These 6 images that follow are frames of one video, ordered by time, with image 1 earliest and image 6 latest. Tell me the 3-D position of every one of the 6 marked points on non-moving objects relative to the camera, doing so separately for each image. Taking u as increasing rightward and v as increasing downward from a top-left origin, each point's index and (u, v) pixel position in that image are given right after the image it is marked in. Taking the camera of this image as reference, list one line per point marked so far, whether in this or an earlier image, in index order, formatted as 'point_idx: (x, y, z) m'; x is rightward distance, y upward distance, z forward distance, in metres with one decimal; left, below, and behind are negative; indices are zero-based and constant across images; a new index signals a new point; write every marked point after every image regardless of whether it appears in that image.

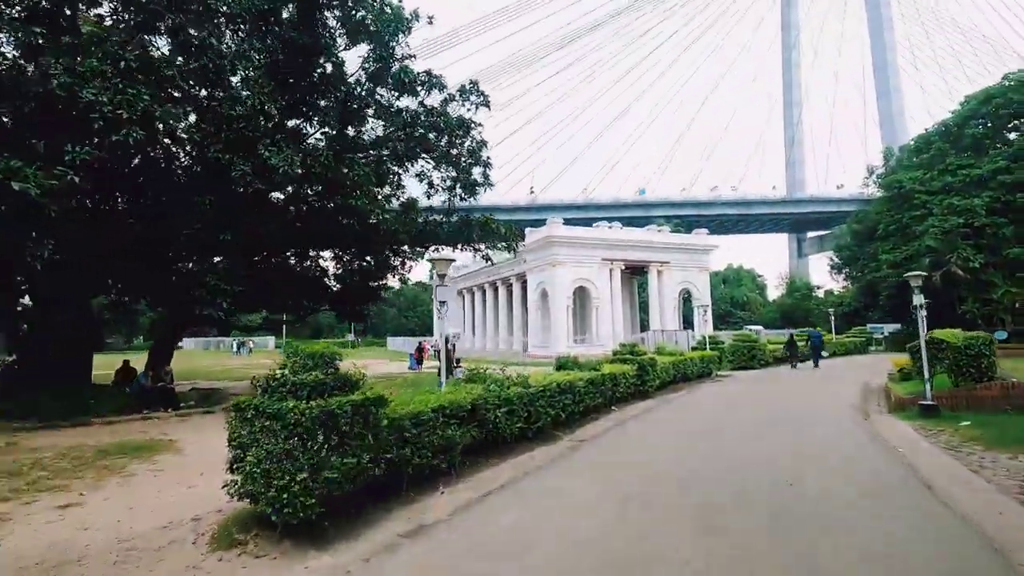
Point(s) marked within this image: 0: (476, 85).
0: (-0.7, +3.9, +11.8) m
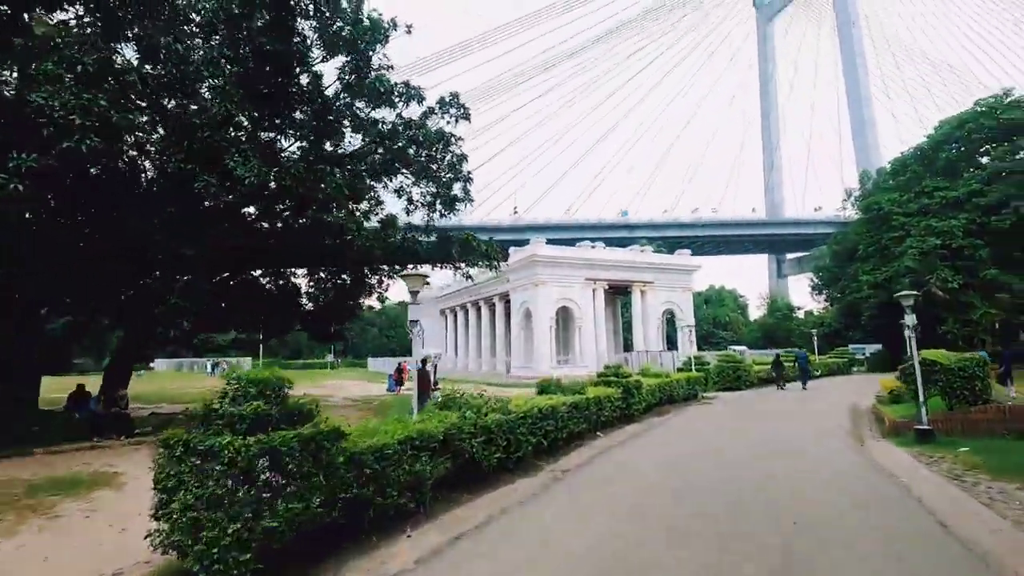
0: (-1.0, +3.6, +11.4) m
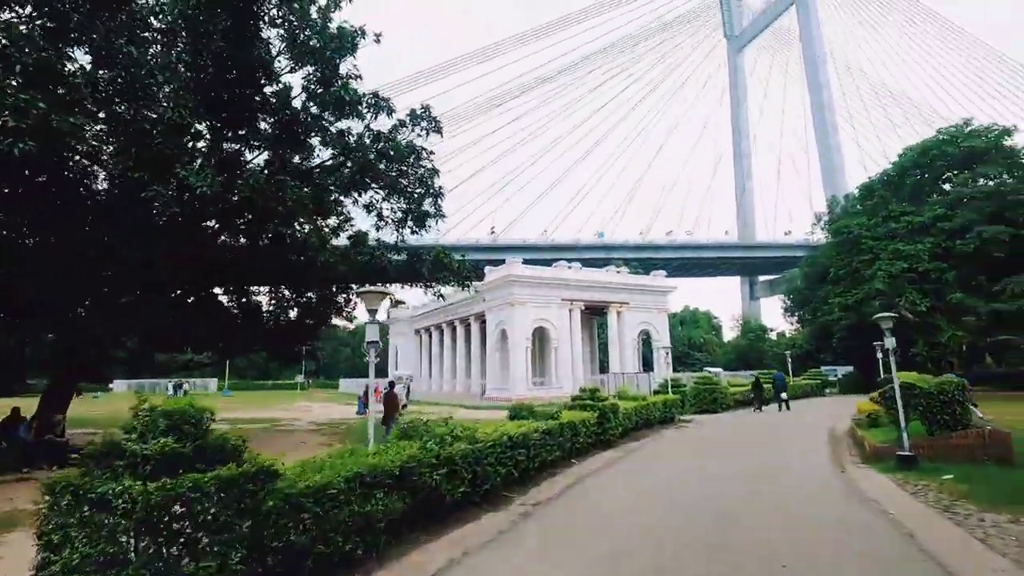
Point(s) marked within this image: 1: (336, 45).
0: (-1.5, +3.2, +11.0) m
1: (-3.5, +4.8, +12.1) m
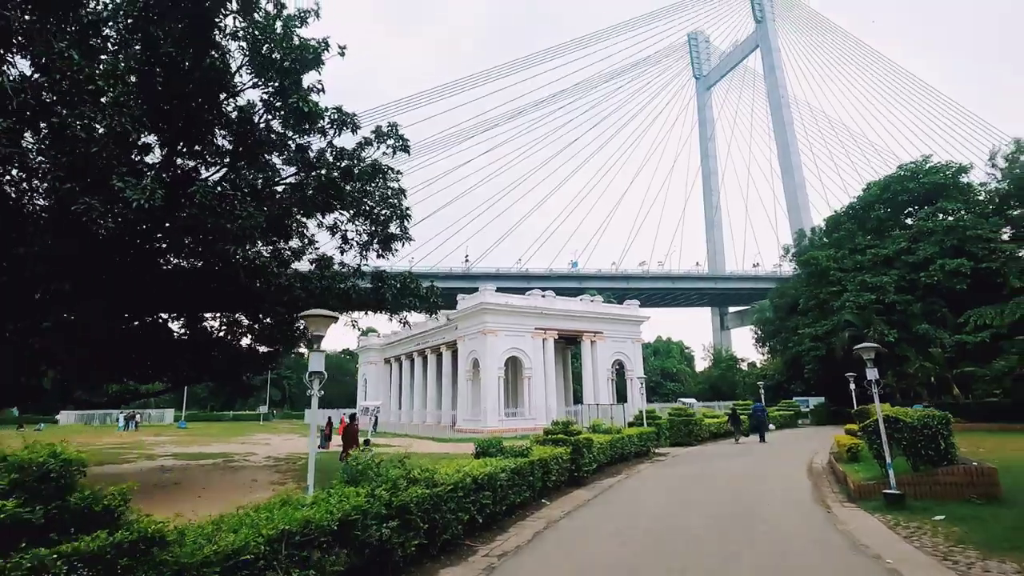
0: (-2.0, +2.8, +10.6) m
1: (-4.0, +4.3, +11.6) m
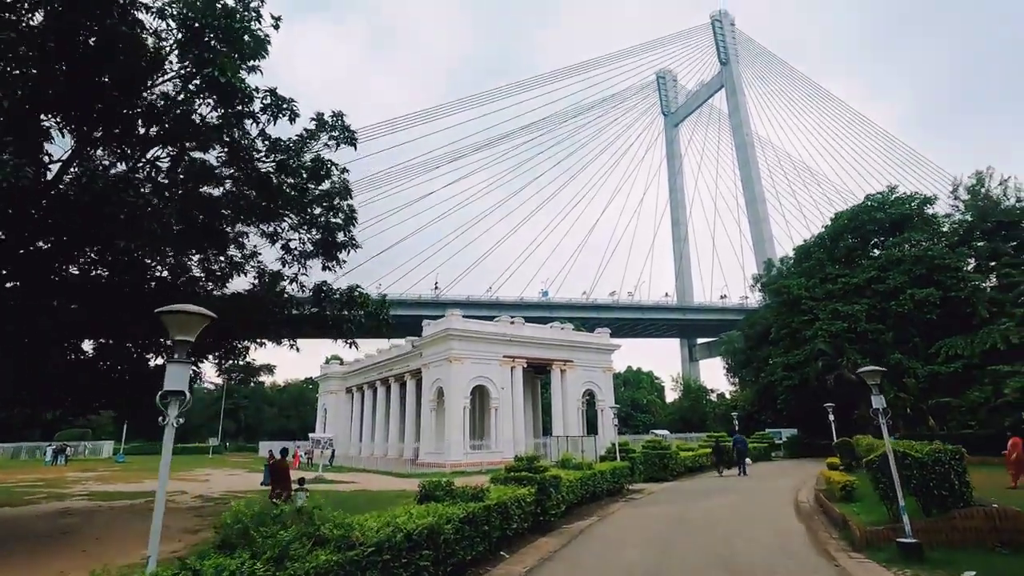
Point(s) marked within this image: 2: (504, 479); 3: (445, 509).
0: (-2.7, +2.6, +9.3) m
1: (-4.7, +4.1, +10.3) m
2: (-0.1, -3.1, +9.8) m
3: (-0.7, -2.3, +6.1) m
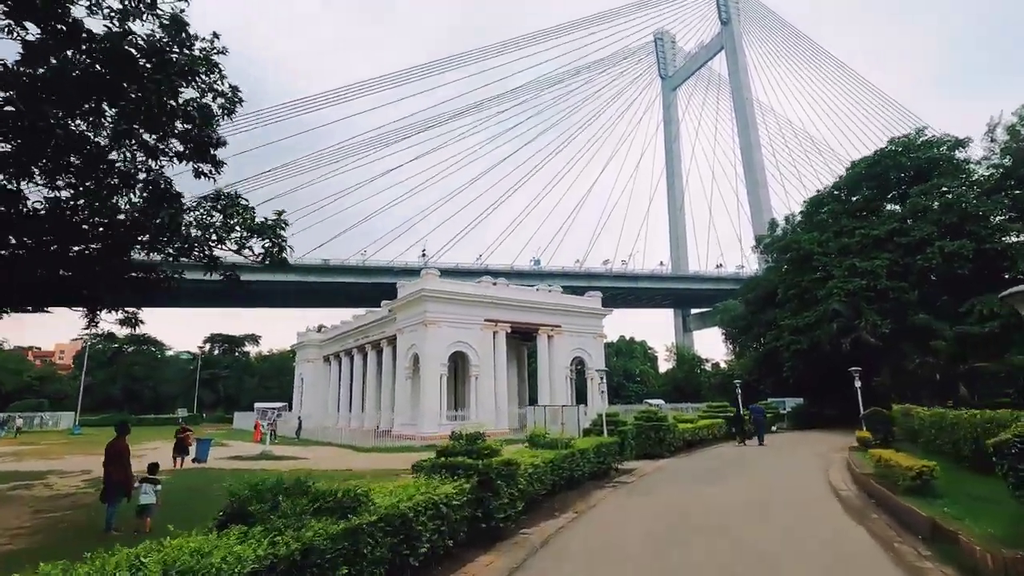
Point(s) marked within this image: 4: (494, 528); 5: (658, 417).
0: (-3.4, +3.7, +5.8) m
1: (-5.4, +5.3, +6.7) m
2: (-0.9, -1.9, +6.6) m
3: (-1.4, -1.3, +2.9) m
4: (-0.2, -2.7, +6.7) m
5: (+4.0, -3.6, +16.6) m
